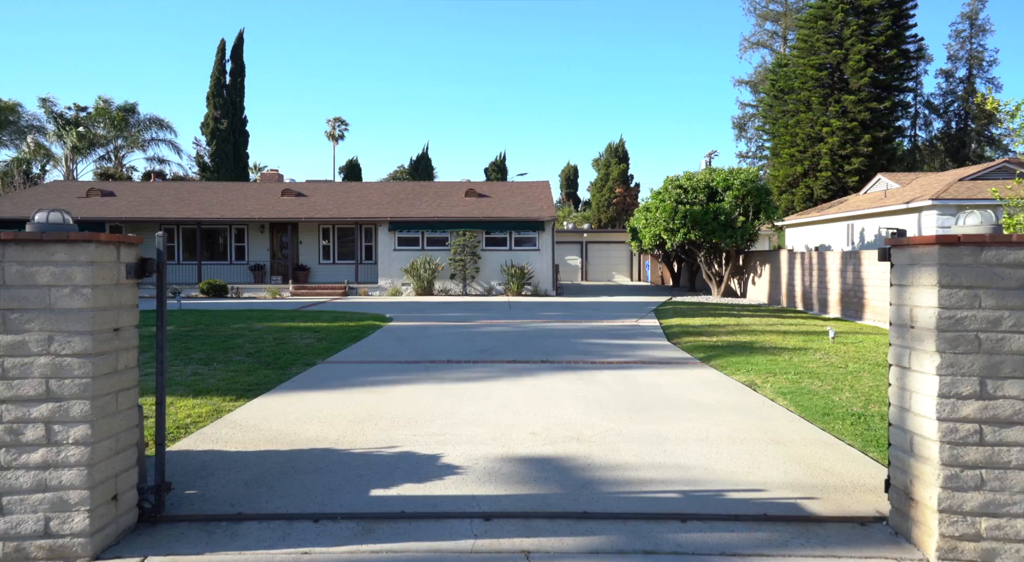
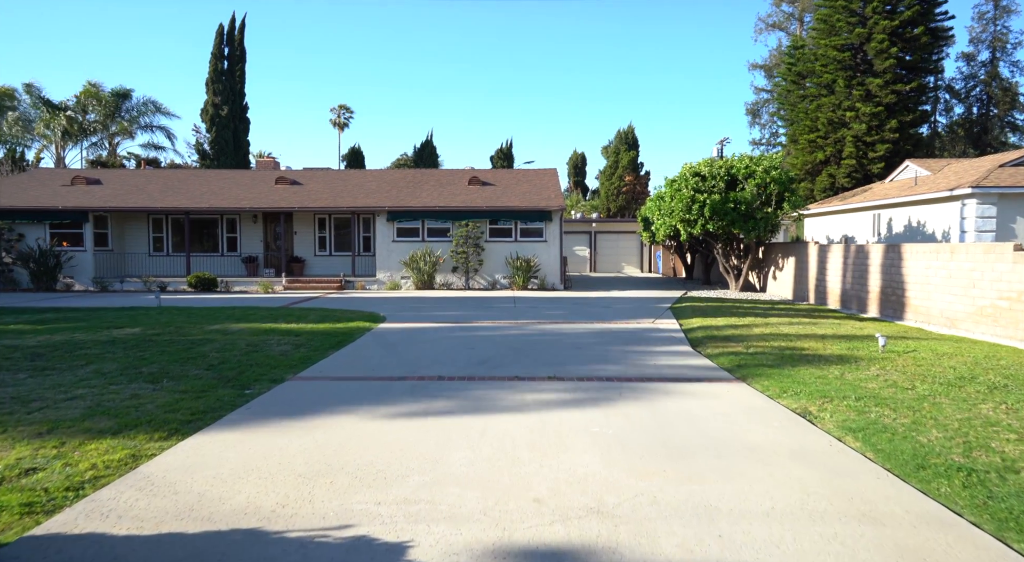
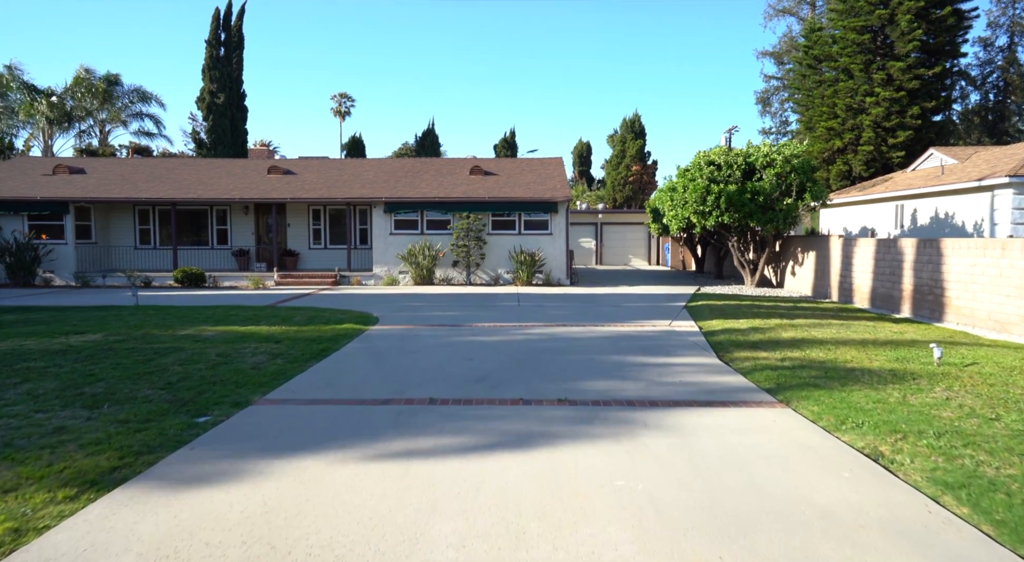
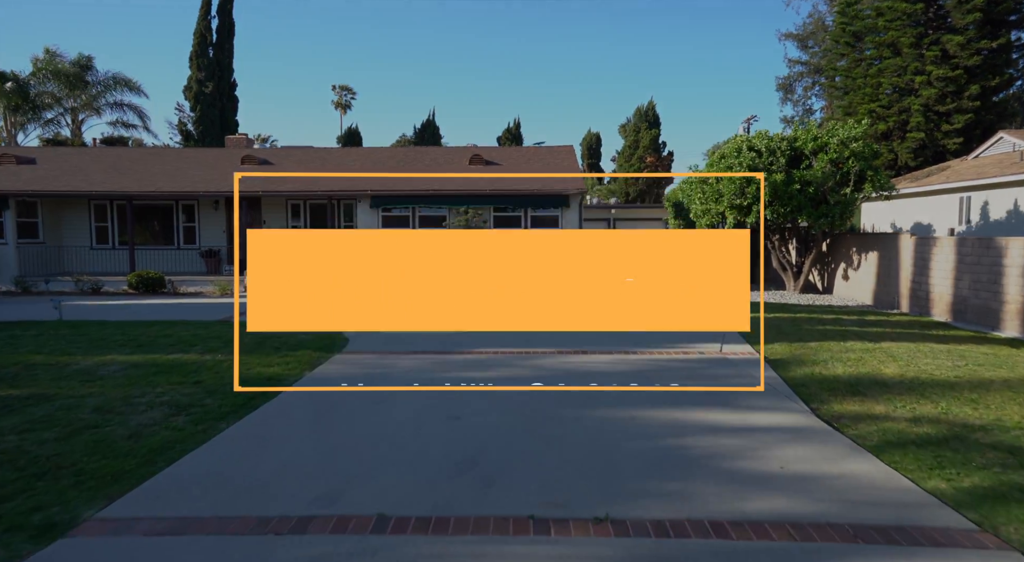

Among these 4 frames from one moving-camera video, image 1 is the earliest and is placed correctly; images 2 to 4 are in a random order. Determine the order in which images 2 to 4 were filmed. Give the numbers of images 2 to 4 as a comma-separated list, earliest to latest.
2, 3, 4
